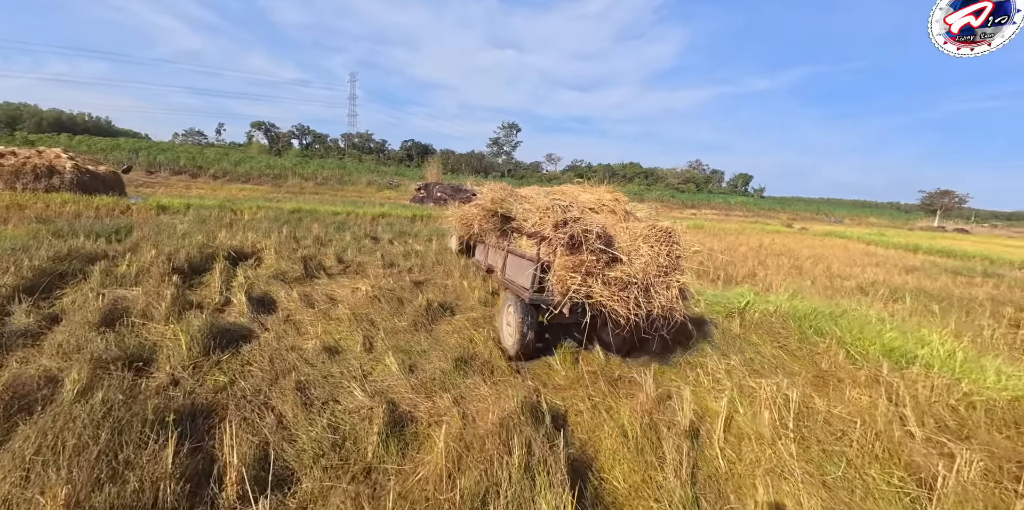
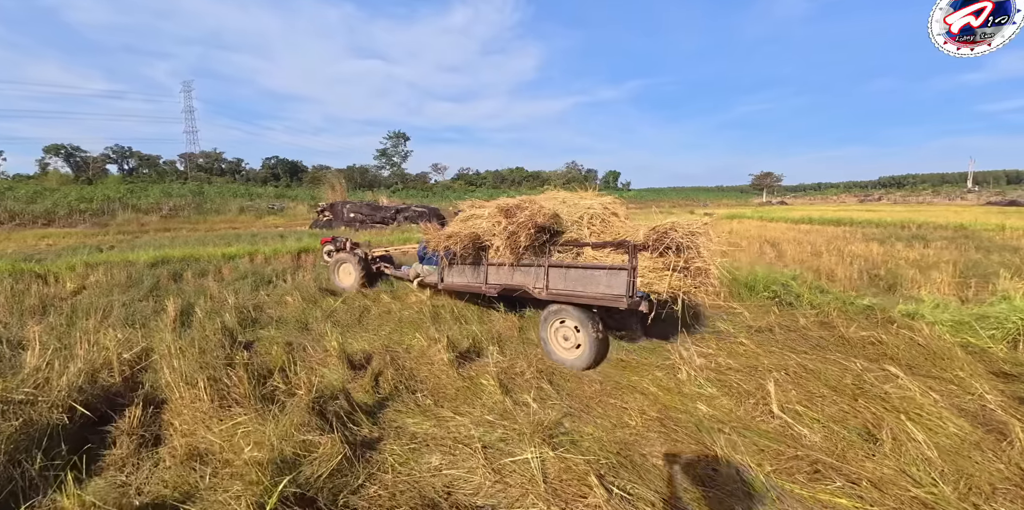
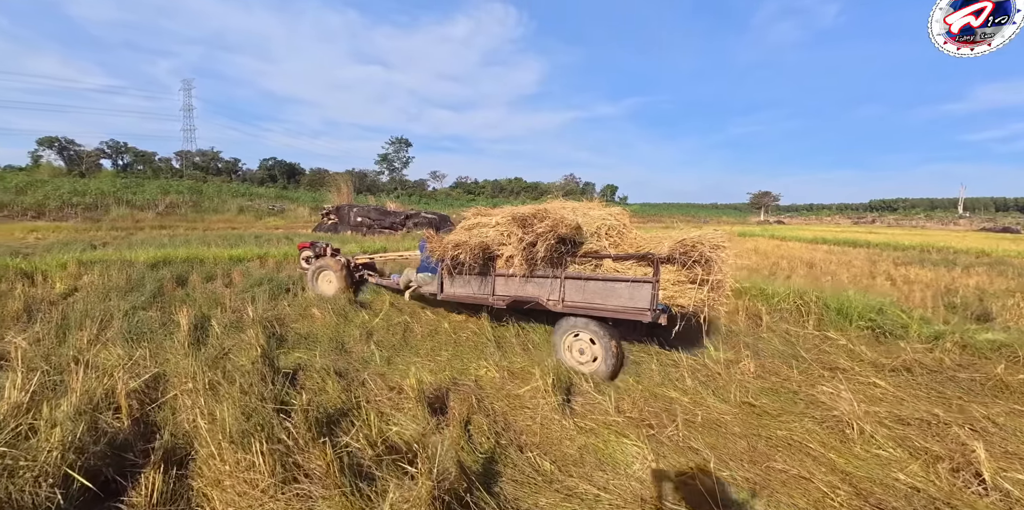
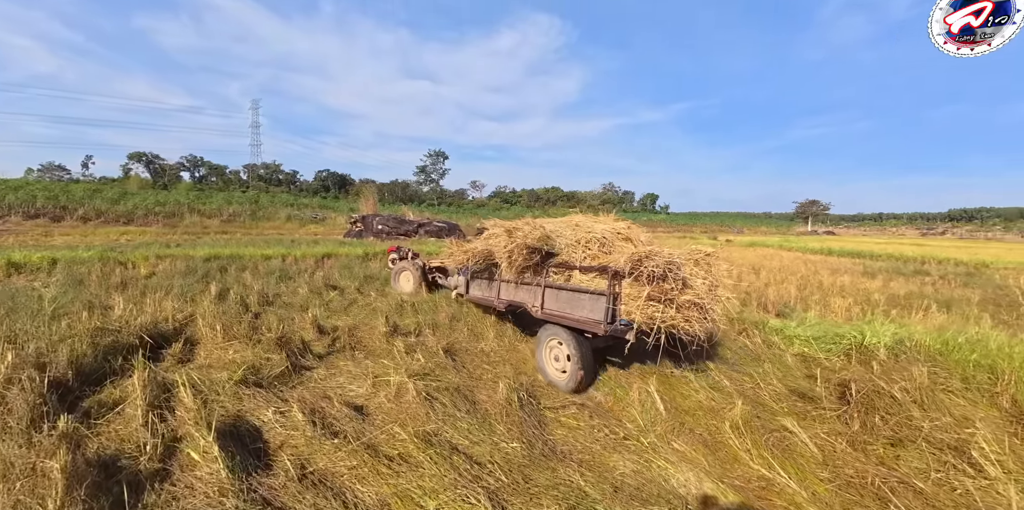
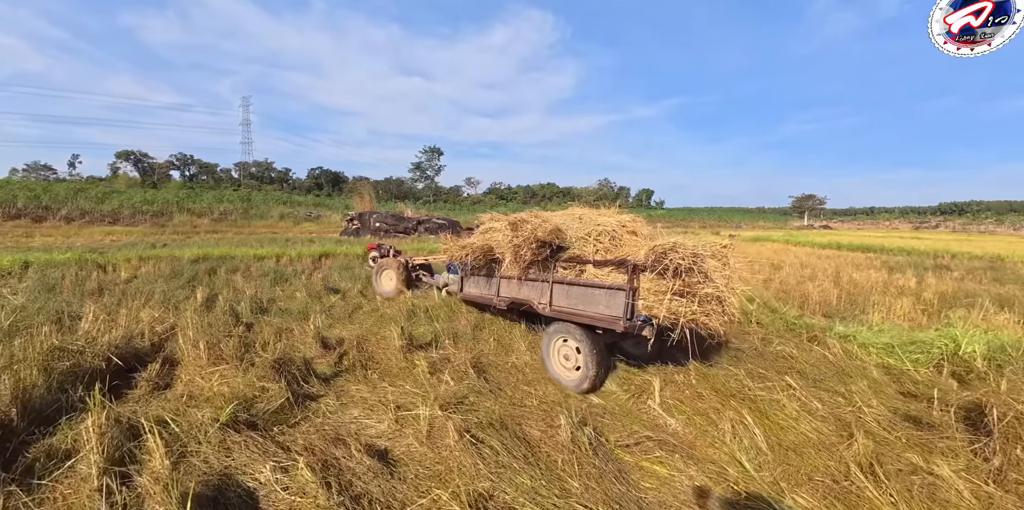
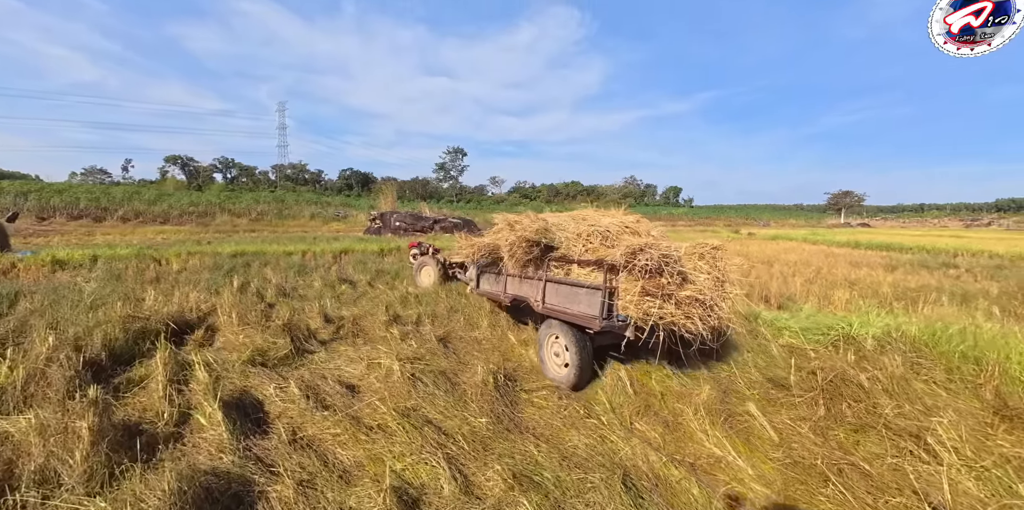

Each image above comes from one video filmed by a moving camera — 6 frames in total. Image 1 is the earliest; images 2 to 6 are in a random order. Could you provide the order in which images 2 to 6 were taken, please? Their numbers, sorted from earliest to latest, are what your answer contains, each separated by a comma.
6, 4, 5, 2, 3
